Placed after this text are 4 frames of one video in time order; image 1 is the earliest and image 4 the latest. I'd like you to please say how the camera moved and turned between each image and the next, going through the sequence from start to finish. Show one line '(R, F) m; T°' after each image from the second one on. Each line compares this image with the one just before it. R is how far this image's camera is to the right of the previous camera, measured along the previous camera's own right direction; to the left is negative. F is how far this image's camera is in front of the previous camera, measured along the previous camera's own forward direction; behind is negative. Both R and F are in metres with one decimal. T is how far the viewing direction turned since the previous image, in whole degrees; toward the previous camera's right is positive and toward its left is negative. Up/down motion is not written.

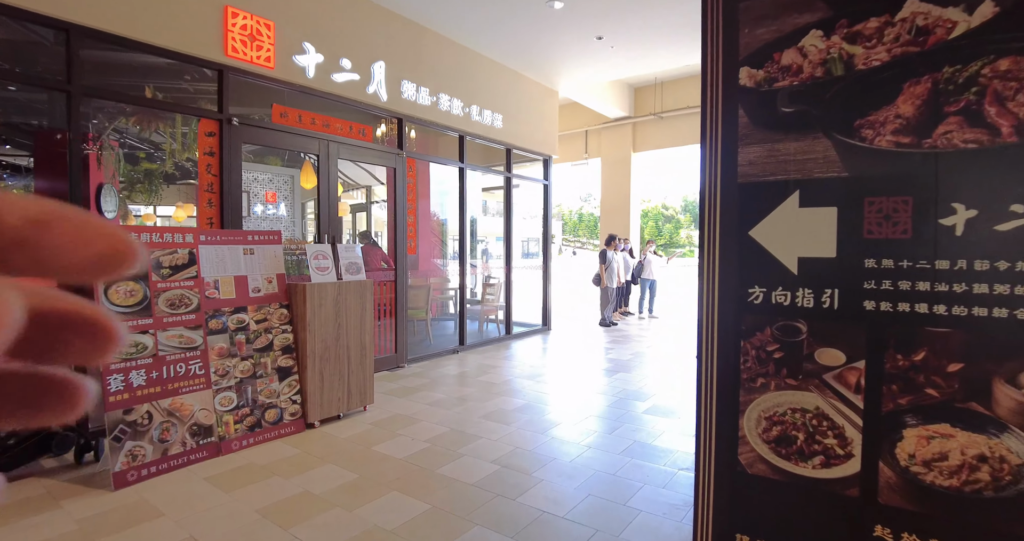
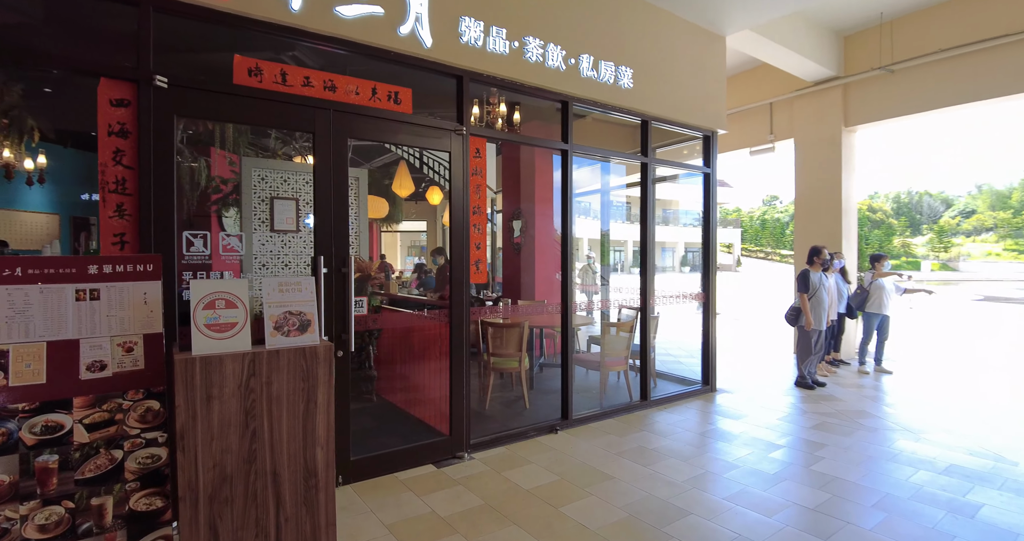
(+0.3, +2.3) m; -18°
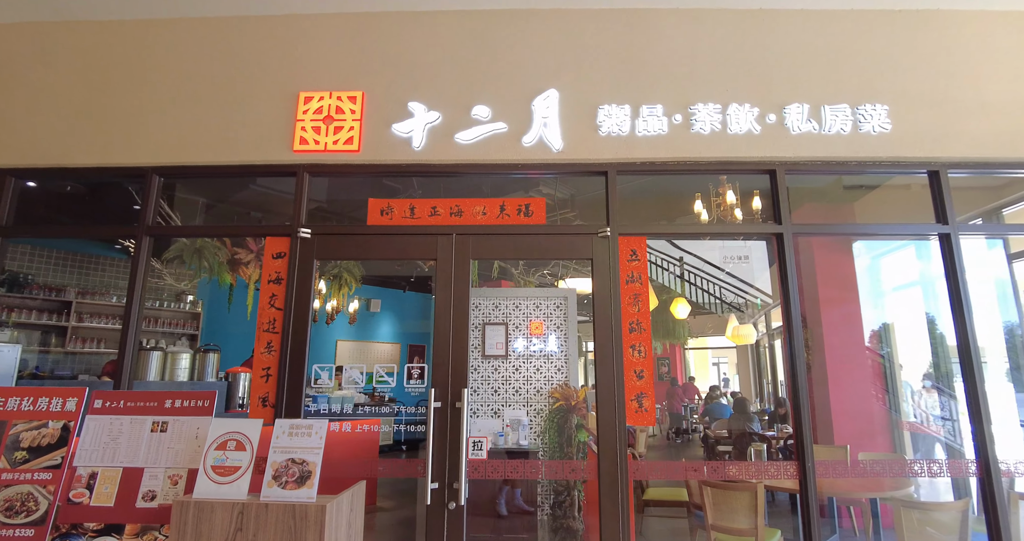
(+1.0, +1.0) m; -37°
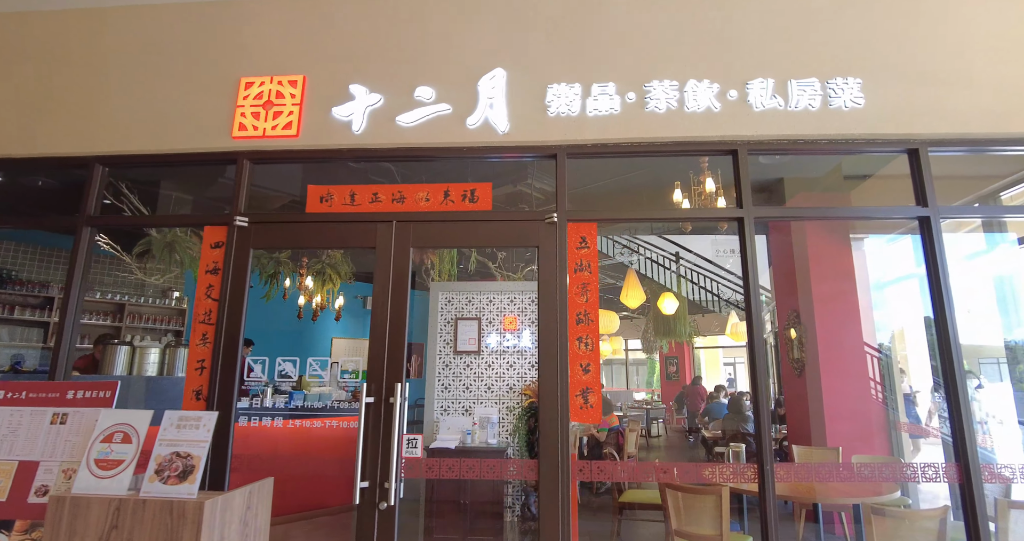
(+0.4, +0.2) m; -2°
